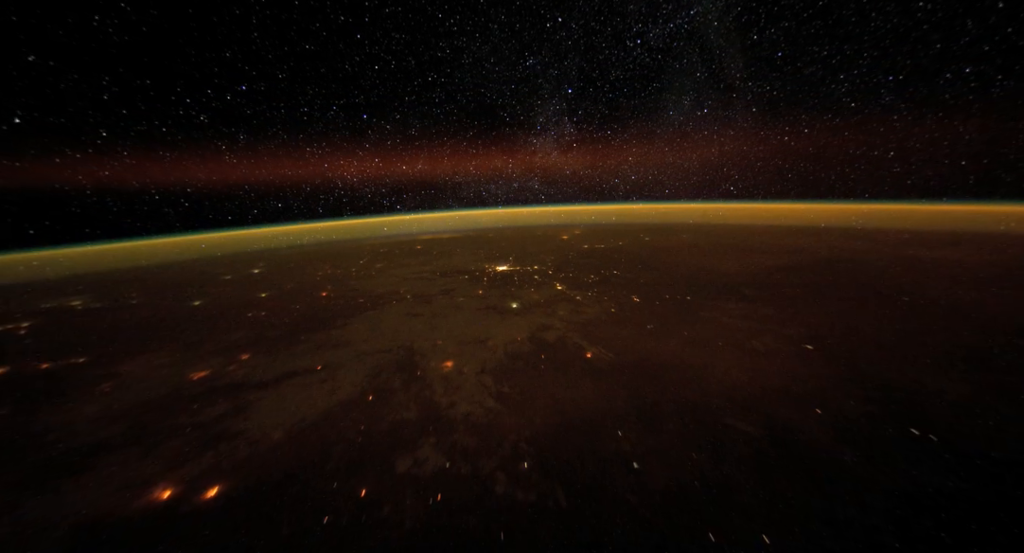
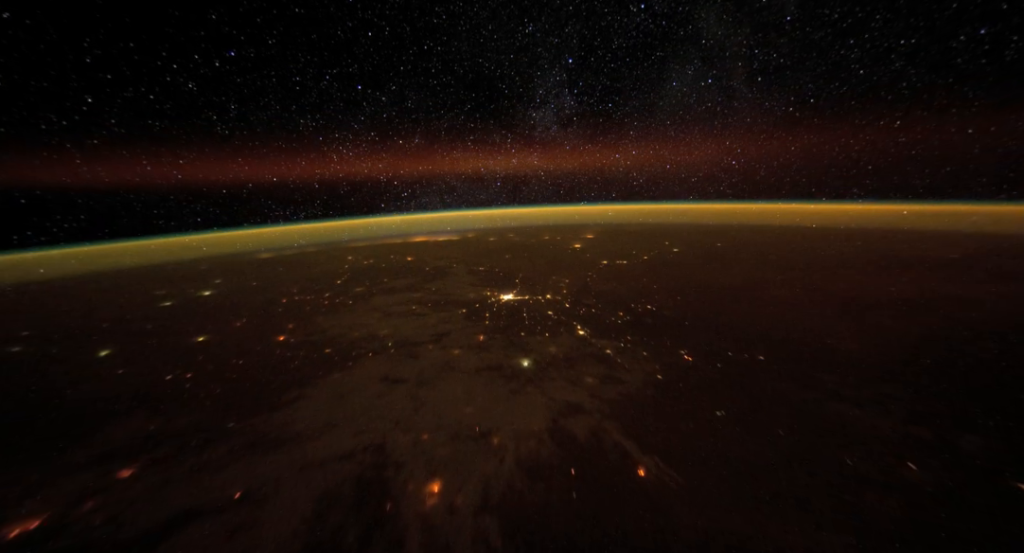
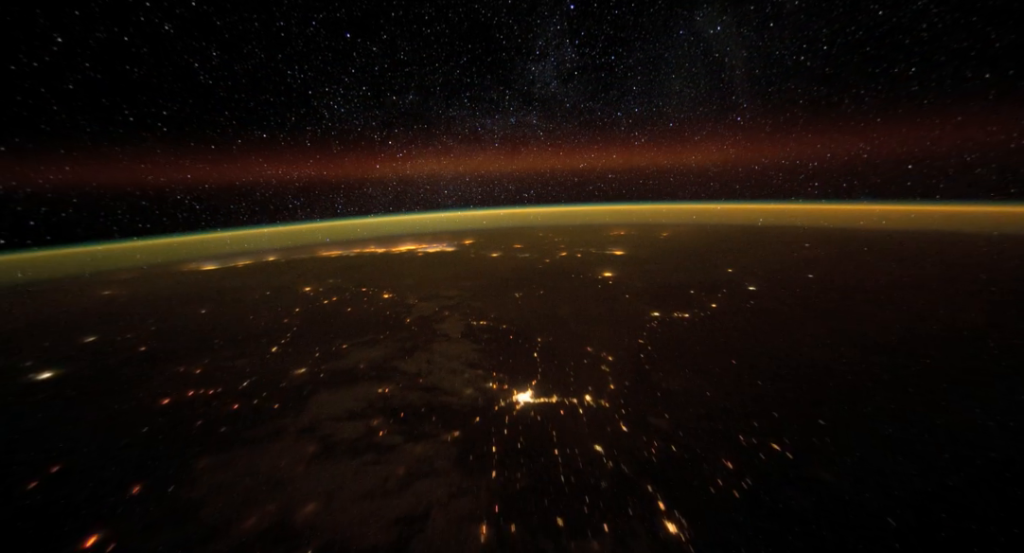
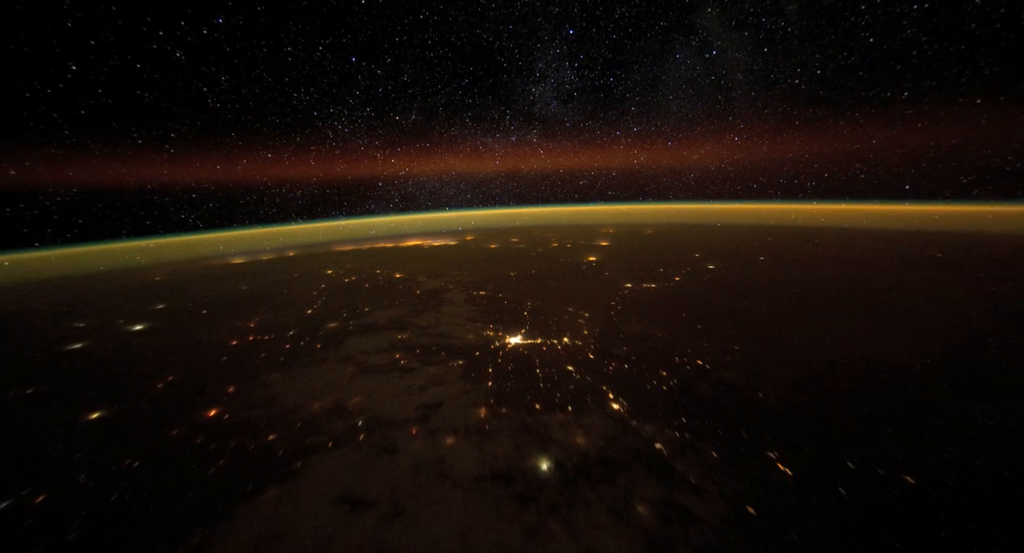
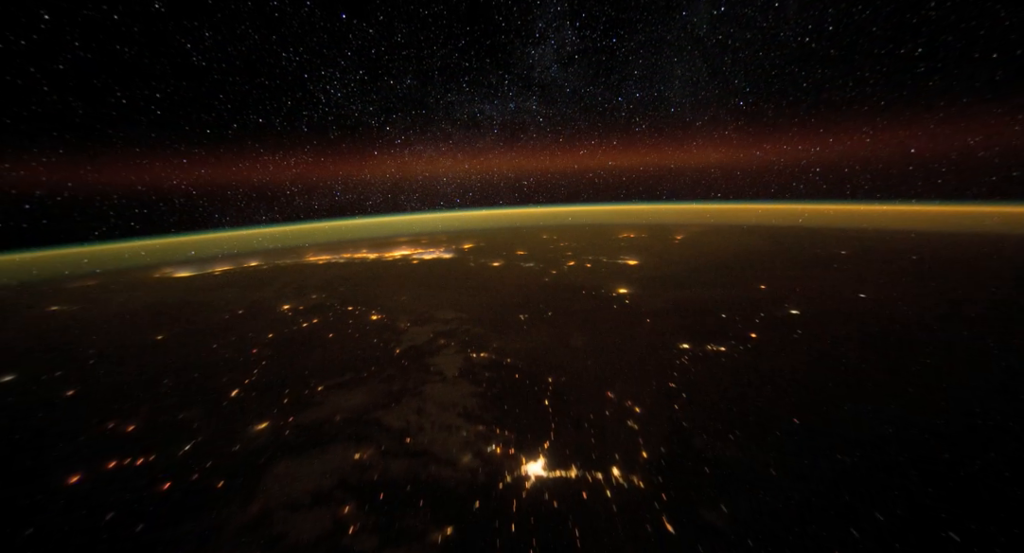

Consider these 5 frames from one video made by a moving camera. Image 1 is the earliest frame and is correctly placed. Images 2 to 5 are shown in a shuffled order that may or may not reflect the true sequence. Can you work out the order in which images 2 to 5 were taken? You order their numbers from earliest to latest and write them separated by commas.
2, 4, 3, 5
